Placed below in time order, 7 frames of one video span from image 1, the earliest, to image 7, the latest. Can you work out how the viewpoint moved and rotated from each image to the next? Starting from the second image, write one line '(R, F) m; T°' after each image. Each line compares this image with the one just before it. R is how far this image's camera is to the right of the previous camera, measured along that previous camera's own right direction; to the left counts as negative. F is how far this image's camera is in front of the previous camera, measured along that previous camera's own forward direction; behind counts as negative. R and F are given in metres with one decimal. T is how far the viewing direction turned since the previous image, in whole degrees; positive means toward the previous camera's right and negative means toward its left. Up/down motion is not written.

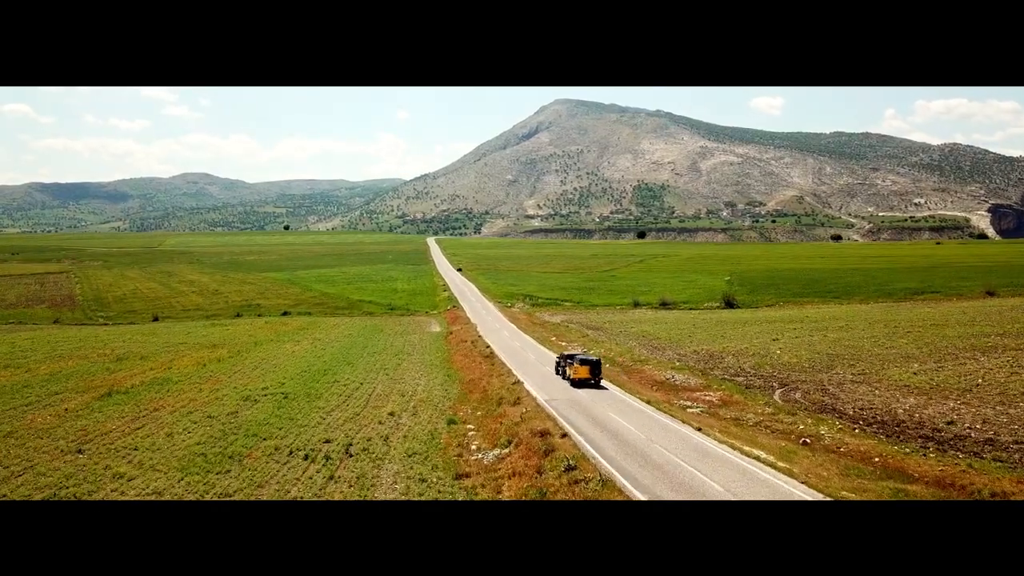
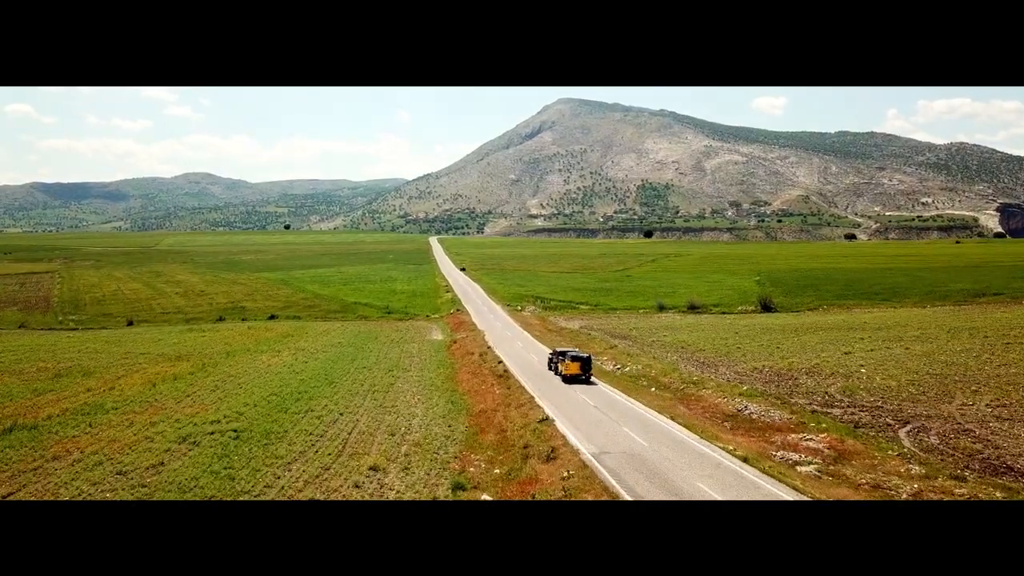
(-0.4, +2.9) m; 0°
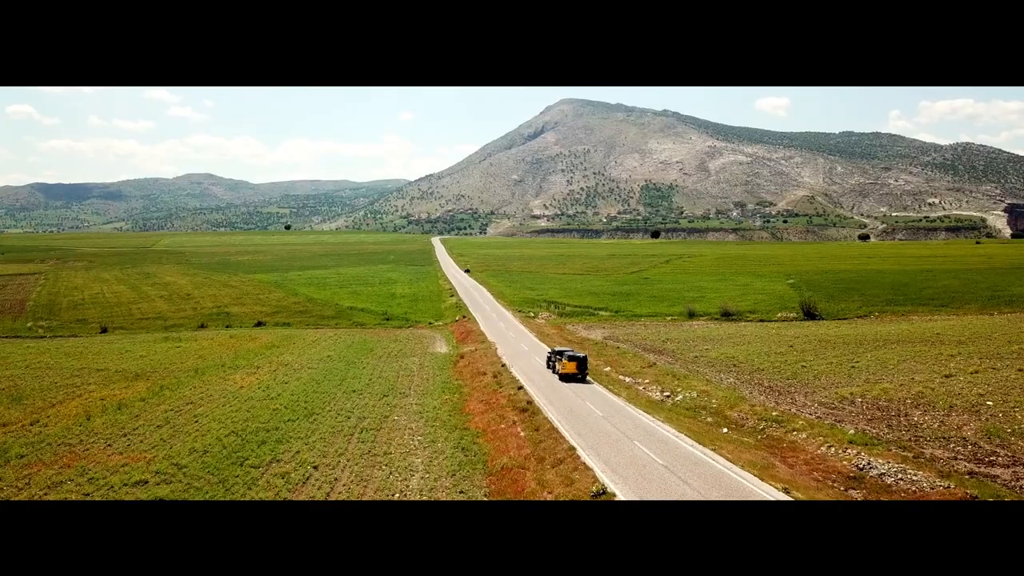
(-0.4, +2.6) m; 0°
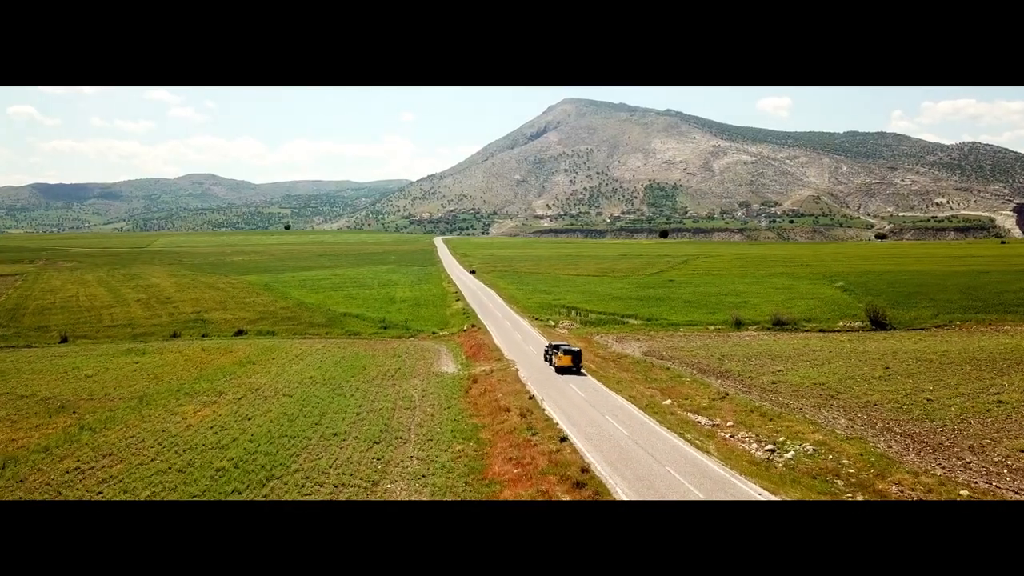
(-0.5, +3.2) m; 0°
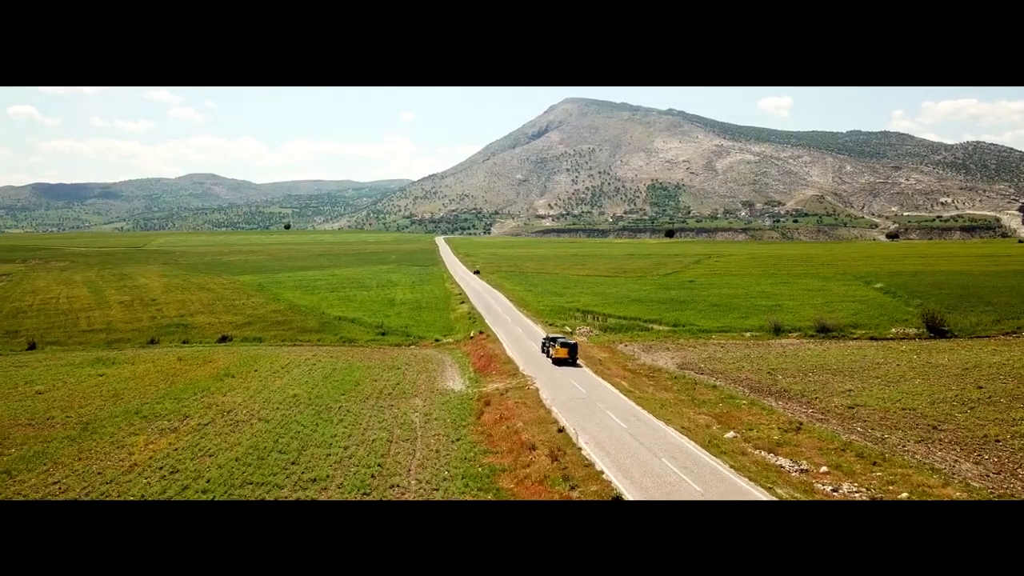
(-0.4, +2.1) m; 0°
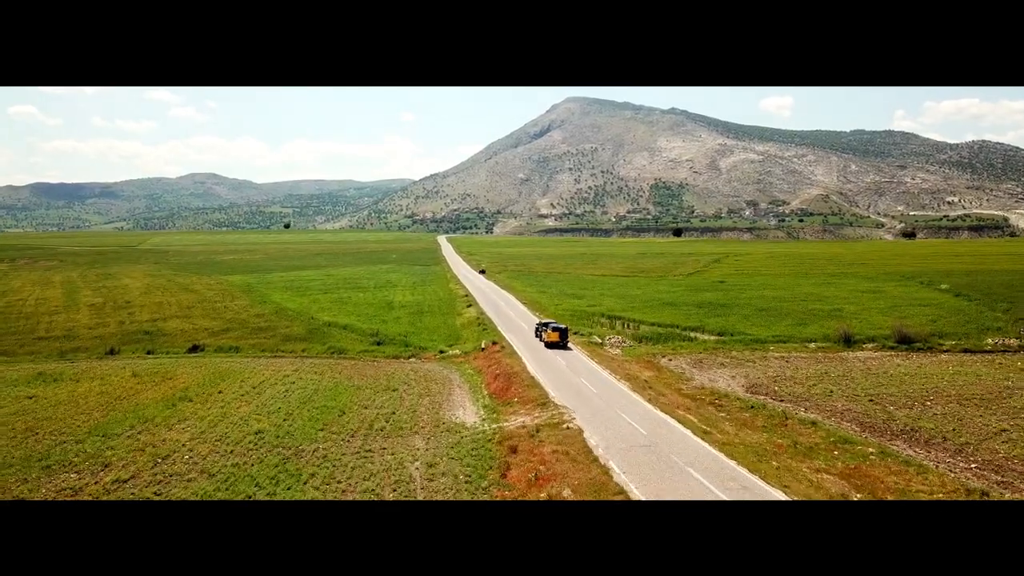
(-0.5, +2.9) m; 0°
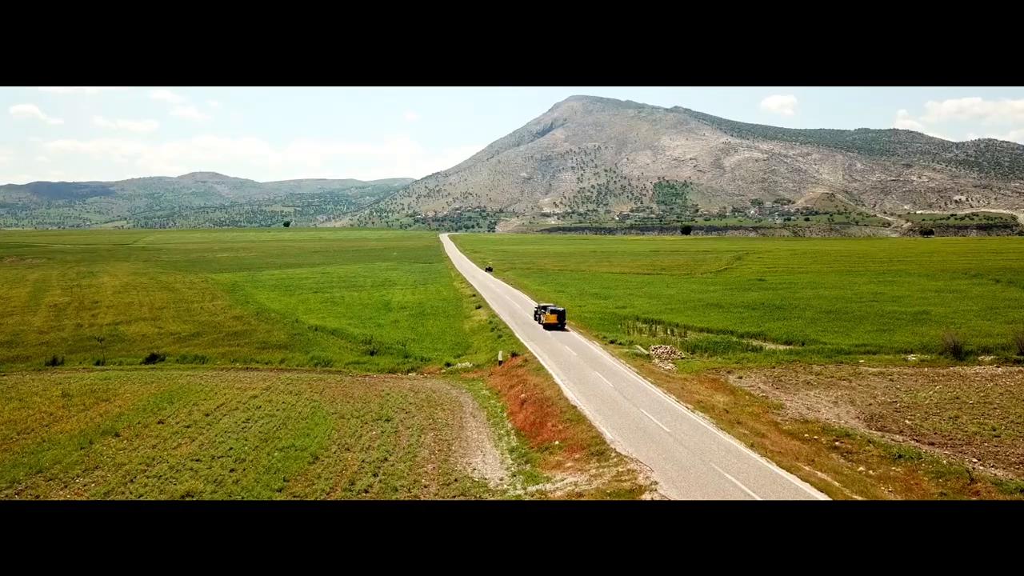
(-0.5, +3.0) m; 0°
